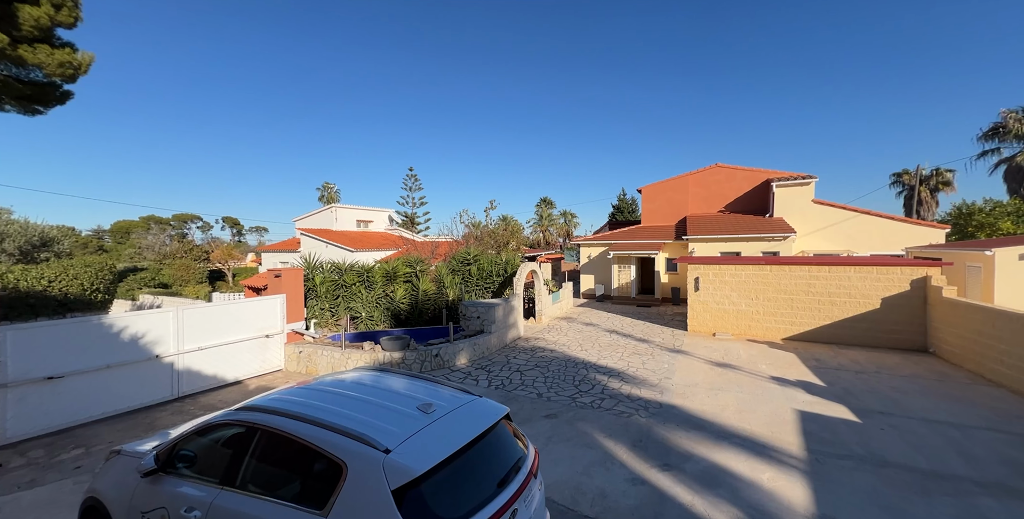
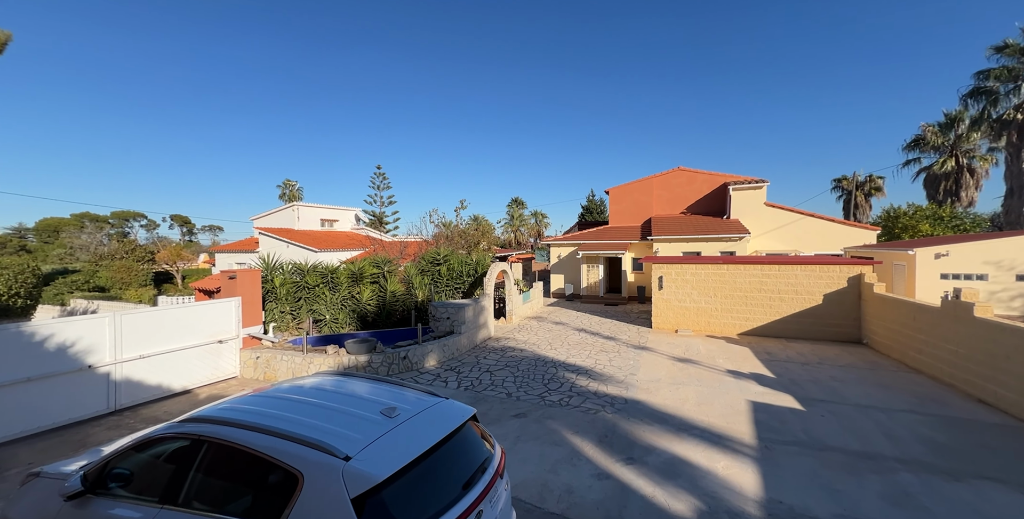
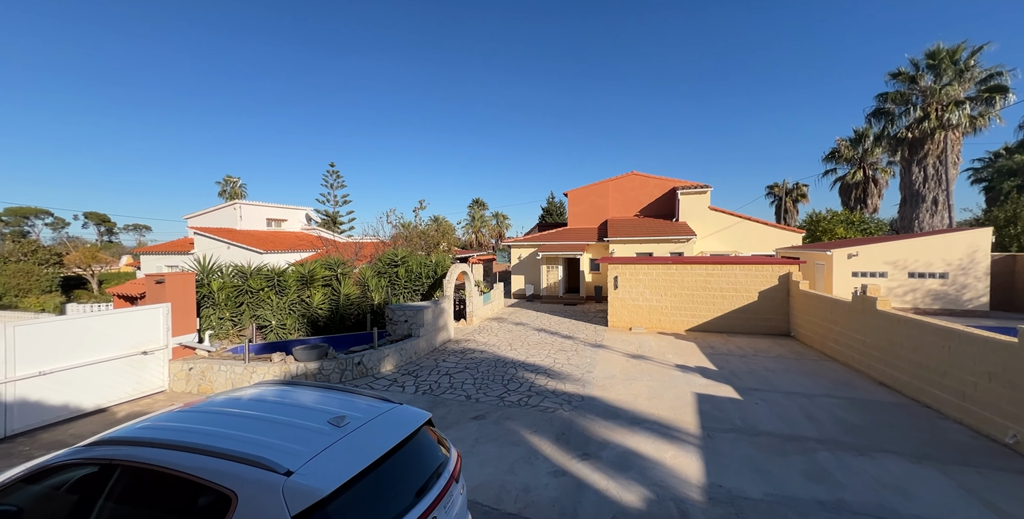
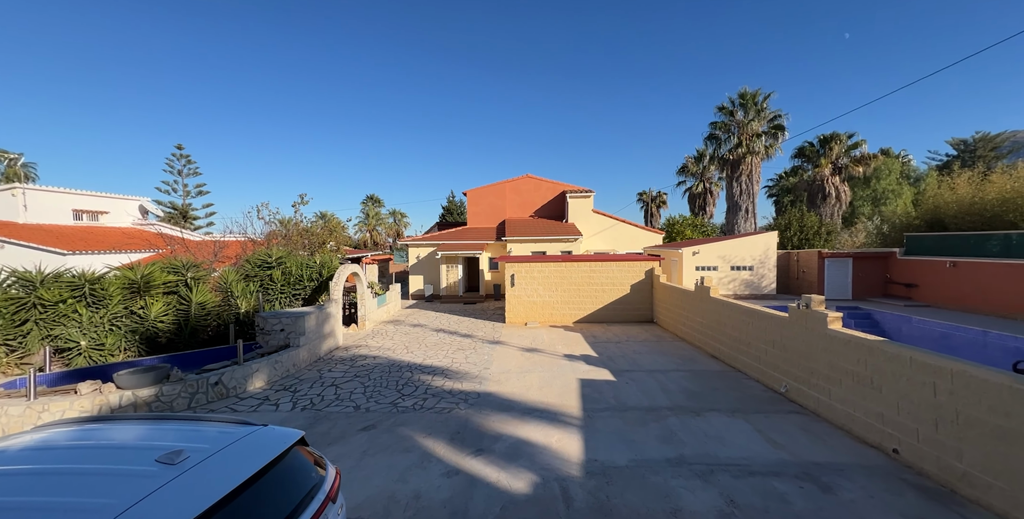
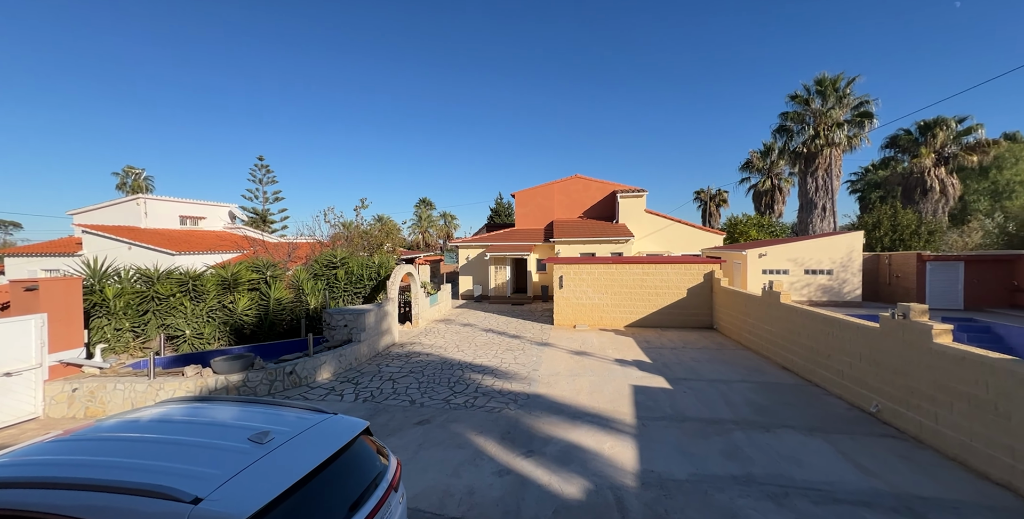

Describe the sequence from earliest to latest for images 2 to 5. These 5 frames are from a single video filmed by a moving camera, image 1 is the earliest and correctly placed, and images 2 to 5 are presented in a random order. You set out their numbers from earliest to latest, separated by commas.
2, 3, 5, 4
